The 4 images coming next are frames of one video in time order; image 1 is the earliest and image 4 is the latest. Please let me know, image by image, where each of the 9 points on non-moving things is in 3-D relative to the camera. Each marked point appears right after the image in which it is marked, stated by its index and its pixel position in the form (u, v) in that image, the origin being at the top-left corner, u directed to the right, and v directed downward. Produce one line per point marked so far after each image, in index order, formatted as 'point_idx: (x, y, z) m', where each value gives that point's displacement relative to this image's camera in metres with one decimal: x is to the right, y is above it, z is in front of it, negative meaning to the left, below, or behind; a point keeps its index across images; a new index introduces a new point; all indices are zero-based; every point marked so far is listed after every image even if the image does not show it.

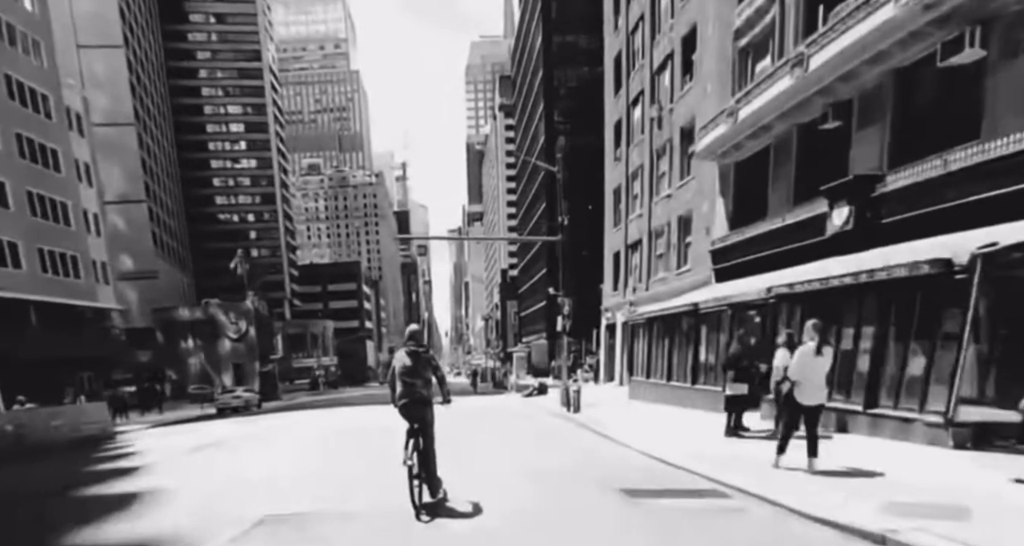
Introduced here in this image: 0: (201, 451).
0: (-7.5, -4.2, +15.9) m
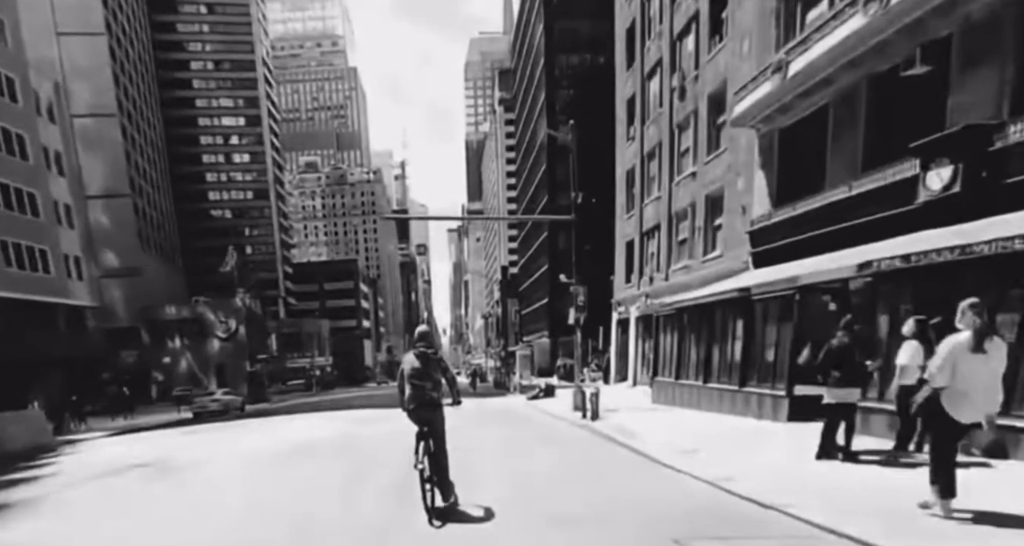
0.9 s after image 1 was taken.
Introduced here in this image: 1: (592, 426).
0: (-7.2, -3.8, +13.0) m
1: (+1.9, -3.8, +16.9) m
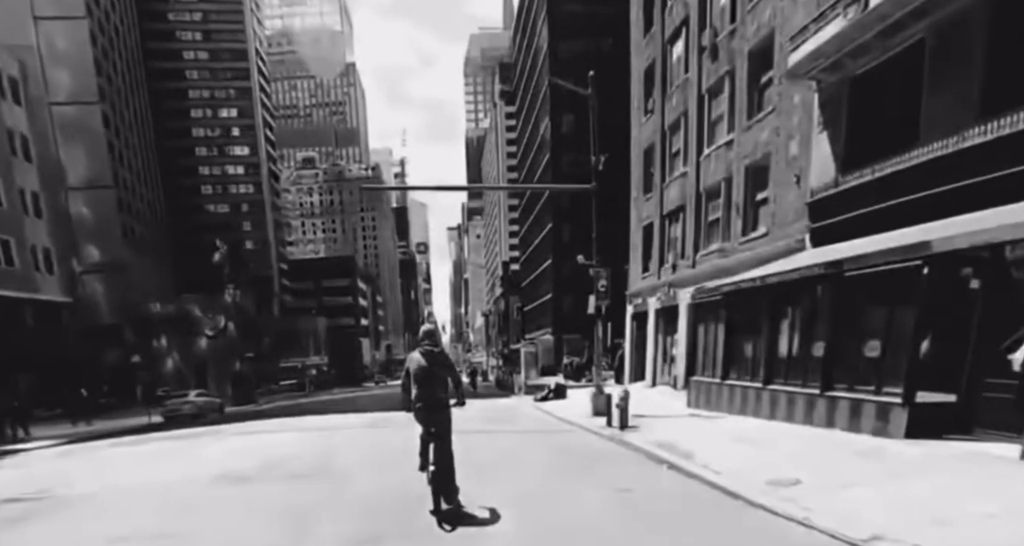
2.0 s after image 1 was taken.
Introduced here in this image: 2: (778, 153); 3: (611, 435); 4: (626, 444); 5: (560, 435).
0: (-6.9, -3.4, +9.9) m
1: (+2.2, -3.4, +13.8) m
2: (+7.1, +3.2, +17.8) m
3: (+2.1, -3.4, +14.2) m
4: (+2.2, -3.3, +12.8) m
5: (+1.1, -3.8, +15.7) m
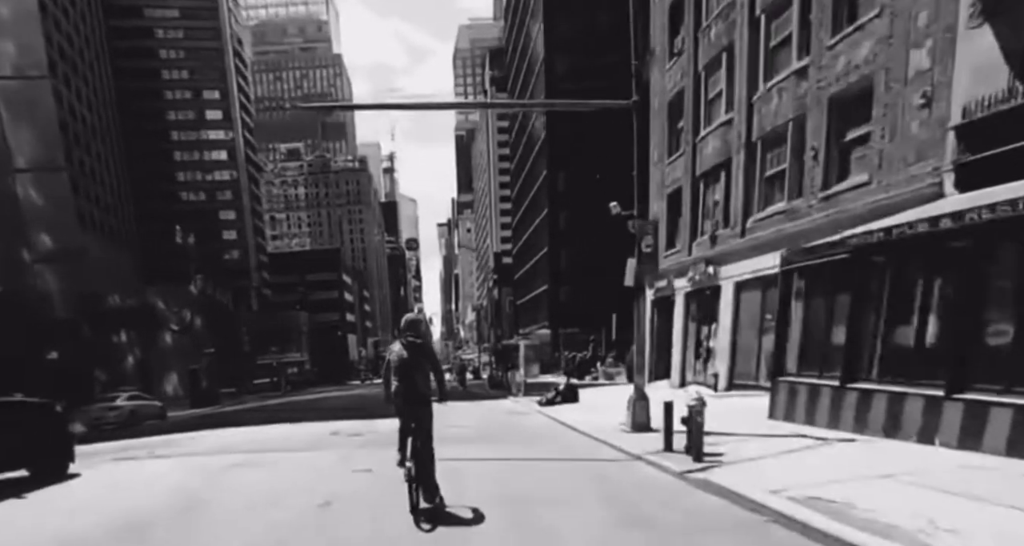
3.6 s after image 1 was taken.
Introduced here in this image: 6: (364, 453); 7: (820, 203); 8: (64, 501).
0: (-6.6, -2.7, +4.7) m
1: (+2.5, -2.6, +8.8) m
2: (+7.3, +3.9, +12.9) m
3: (+2.4, -2.7, +9.2) m
4: (+2.5, -2.5, +7.8) m
5: (+1.3, -3.1, +10.7) m
6: (-2.7, -3.3, +12.3) m
7: (+7.0, +1.6, +15.4) m
8: (-6.4, -3.3, +9.7) m
